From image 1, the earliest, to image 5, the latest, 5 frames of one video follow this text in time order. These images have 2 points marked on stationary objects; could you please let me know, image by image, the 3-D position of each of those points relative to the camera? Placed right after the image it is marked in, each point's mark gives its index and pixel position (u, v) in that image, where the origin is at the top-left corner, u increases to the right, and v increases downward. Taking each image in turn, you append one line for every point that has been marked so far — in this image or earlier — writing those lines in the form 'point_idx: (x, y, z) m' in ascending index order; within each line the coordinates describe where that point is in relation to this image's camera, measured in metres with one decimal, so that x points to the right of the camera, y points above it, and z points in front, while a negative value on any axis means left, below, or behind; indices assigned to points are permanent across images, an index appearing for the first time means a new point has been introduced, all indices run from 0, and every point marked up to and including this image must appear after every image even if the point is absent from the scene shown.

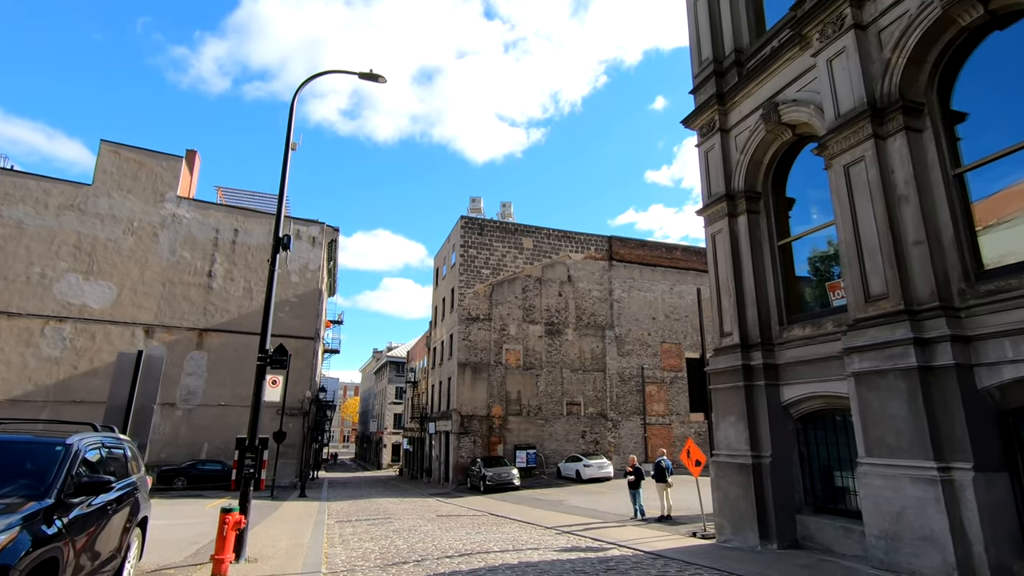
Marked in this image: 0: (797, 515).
0: (+4.7, -3.7, +8.8) m
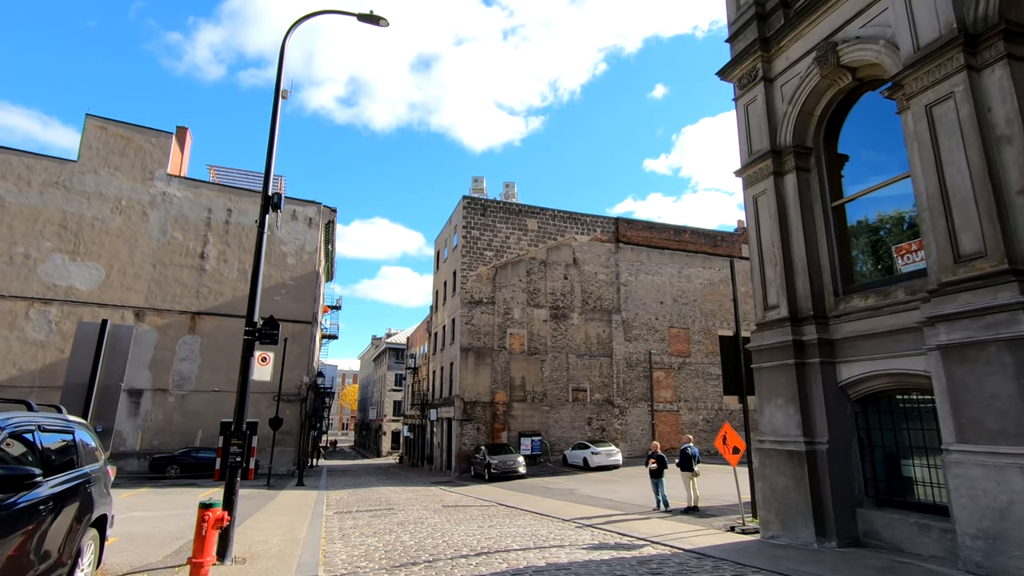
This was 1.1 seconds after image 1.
0: (+5.0, -3.2, +7.8) m
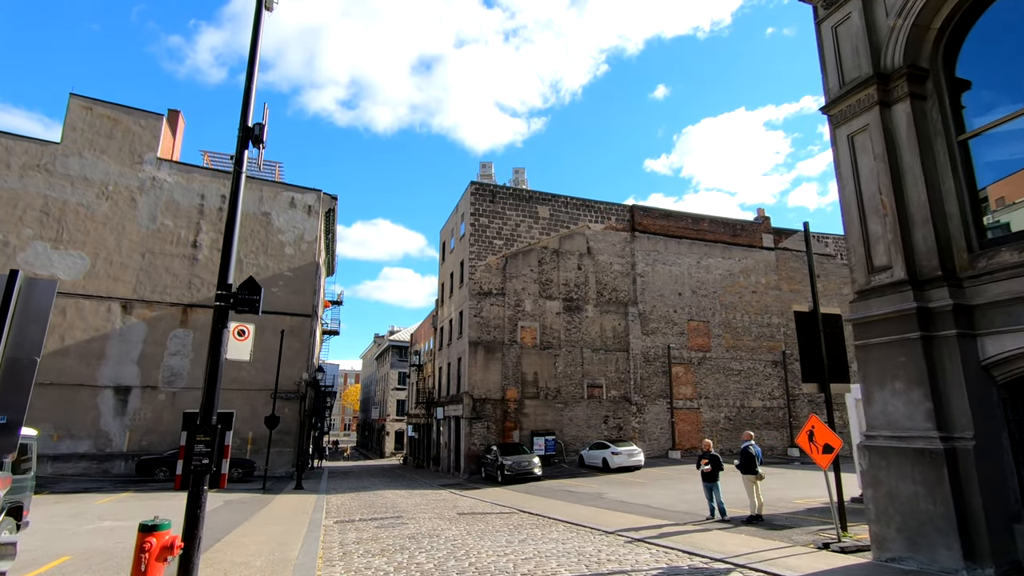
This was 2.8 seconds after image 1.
0: (+5.6, -2.6, +6.0) m
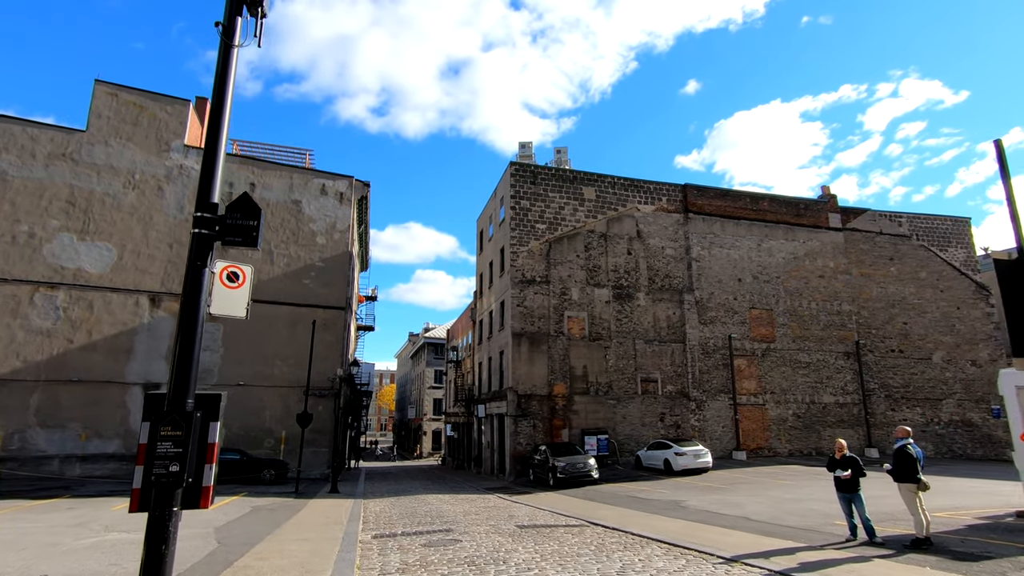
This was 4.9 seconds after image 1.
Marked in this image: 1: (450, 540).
0: (+6.5, -1.8, +3.4) m
1: (-1.1, -4.4, +9.6) m
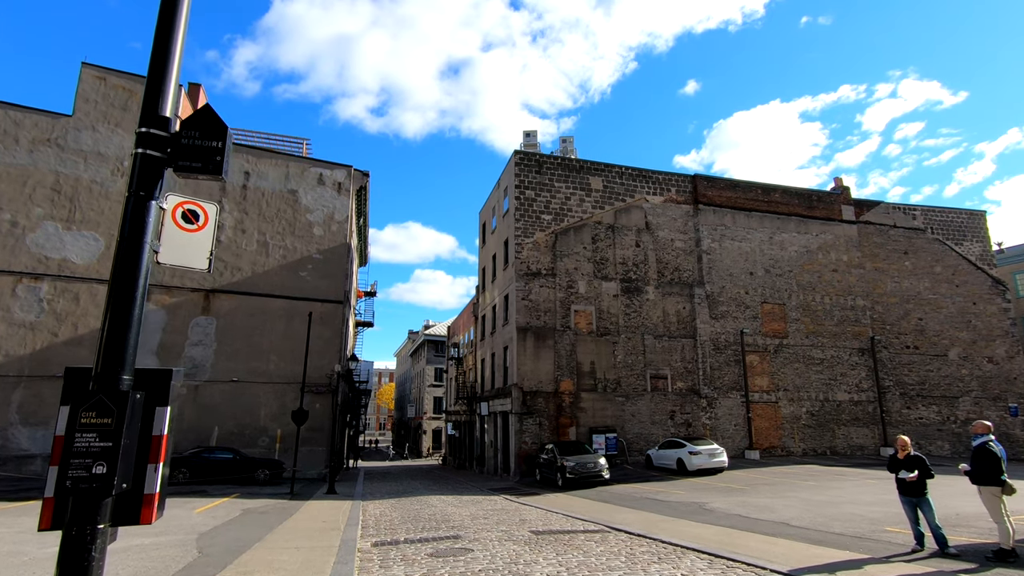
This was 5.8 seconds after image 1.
0: (+6.8, -1.5, +2.4) m
1: (-0.8, -4.1, +8.6) m
